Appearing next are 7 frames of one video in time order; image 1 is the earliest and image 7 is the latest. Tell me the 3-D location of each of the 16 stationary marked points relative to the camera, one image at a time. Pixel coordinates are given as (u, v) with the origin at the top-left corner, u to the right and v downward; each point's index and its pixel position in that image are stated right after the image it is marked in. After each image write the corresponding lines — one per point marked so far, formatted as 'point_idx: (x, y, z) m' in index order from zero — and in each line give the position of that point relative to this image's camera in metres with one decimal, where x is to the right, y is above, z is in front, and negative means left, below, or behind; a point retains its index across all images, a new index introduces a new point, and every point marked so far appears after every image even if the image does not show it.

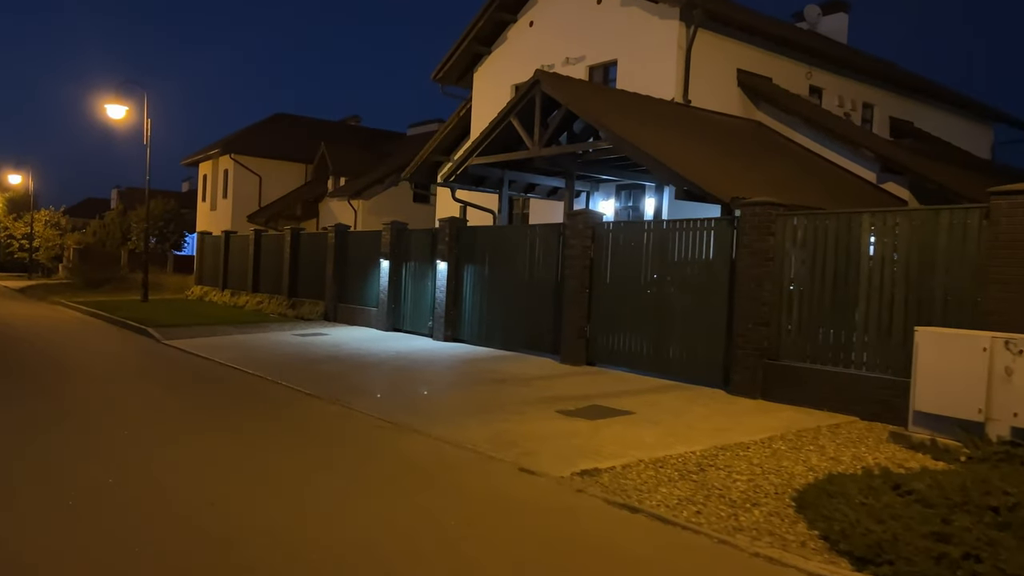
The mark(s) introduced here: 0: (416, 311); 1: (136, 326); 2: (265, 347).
0: (-2.1, -0.5, +17.2) m
1: (-8.7, -0.9, +18.8) m
2: (-4.7, -1.1, +15.4) m
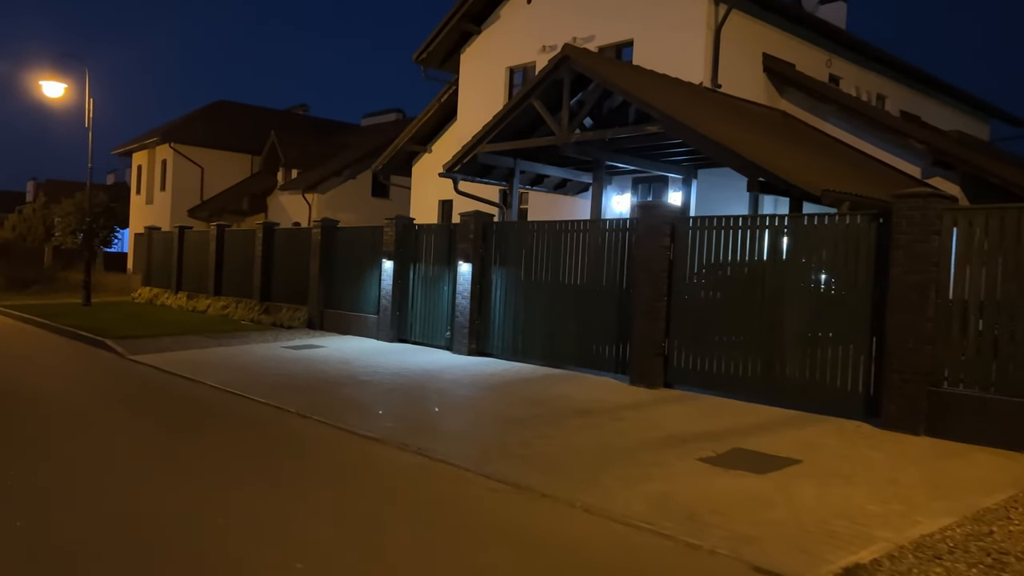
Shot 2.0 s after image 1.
0: (-1.6, -0.6, +15.0) m
1: (-8.3, -0.9, +16.0) m
2: (-4.0, -1.2, +13.0) m
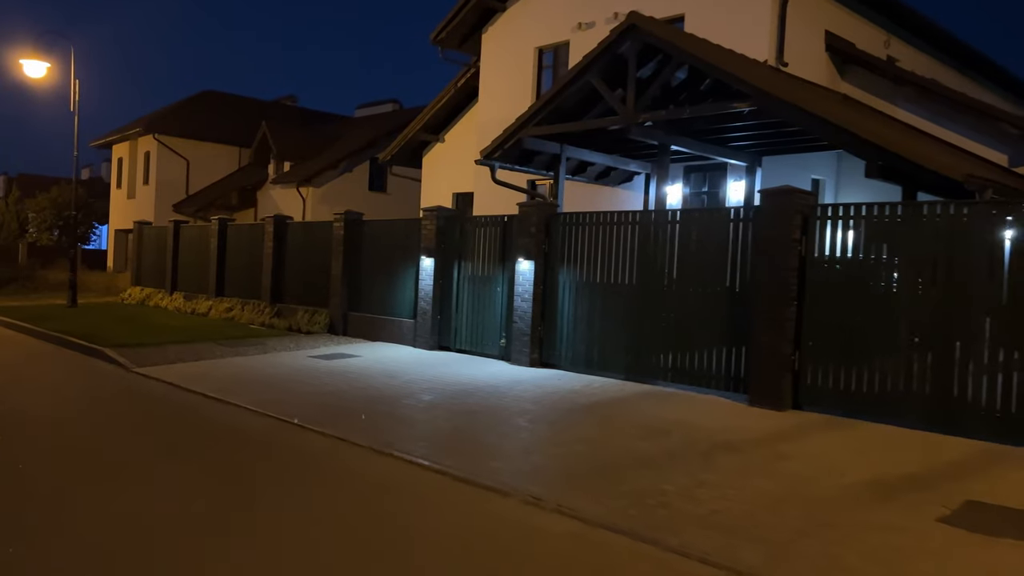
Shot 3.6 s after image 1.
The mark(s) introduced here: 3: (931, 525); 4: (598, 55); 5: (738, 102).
0: (-0.6, -0.6, +13.1) m
1: (-7.4, -1.0, +14.0) m
2: (-3.0, -1.2, +11.0) m
3: (+2.8, -1.6, +5.4) m
4: (+1.5, +4.0, +13.9) m
5: (+3.5, +2.8, +12.4) m
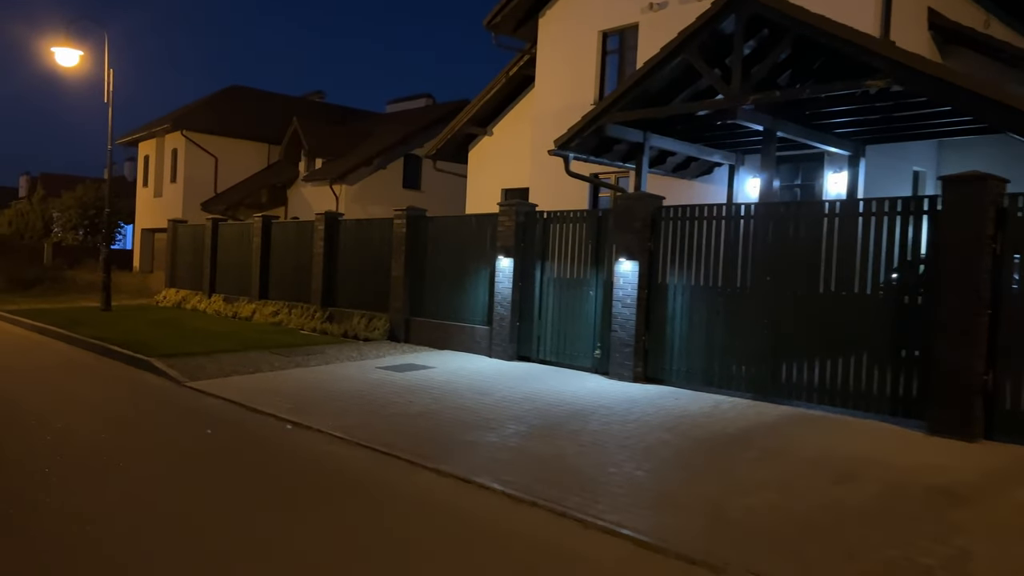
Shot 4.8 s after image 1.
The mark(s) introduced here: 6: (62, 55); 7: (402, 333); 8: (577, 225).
0: (+0.7, -0.7, +11.7) m
1: (-6.0, -1.0, +12.7) m
2: (-1.7, -1.3, +9.7) m
3: (+4.0, -1.6, +3.9) m
4: (+2.8, +3.9, +12.4) m
5: (+4.8, +2.8, +10.9) m
6: (-10.8, +5.6, +19.6) m
7: (-2.0, -0.8, +14.6) m
8: (+0.9, +0.9, +11.6) m
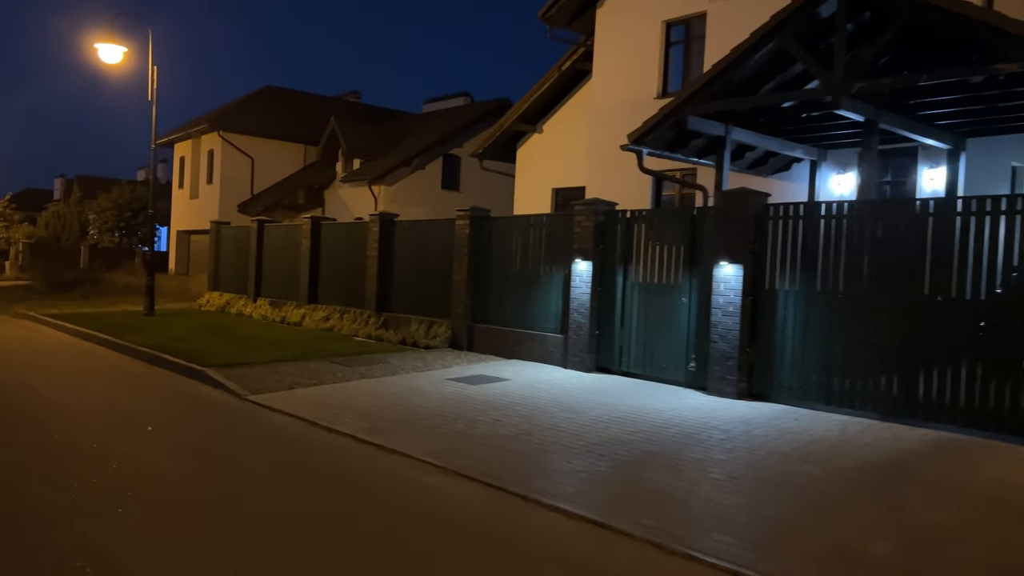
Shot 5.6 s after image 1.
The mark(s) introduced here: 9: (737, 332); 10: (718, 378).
0: (+1.8, -0.7, +10.8) m
1: (-4.9, -1.1, +11.9) m
2: (-0.7, -1.4, +8.8) m
3: (+4.8, -1.7, +2.9) m
4: (+3.9, +3.8, +11.4) m
5: (+5.9, +2.7, +9.9) m
6: (-9.5, +5.5, +19.0) m
7: (-0.8, -0.9, +13.7) m
8: (+2.0, +0.8, +10.7) m
9: (+2.6, -0.5, +9.6) m
10: (+2.5, -1.0, +9.7) m
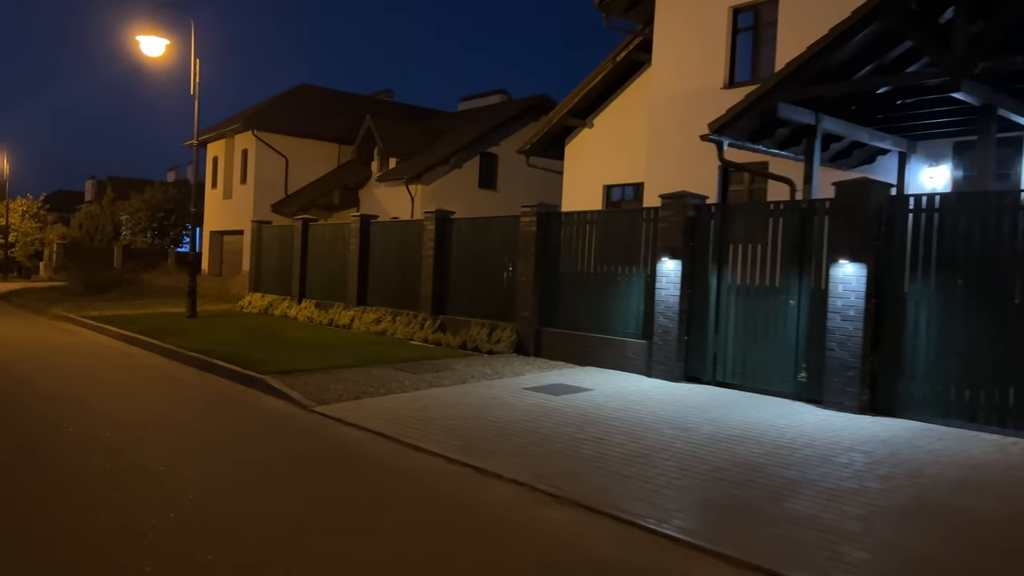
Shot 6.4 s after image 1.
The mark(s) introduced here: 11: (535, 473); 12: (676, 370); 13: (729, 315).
0: (+2.9, -0.8, +9.8) m
1: (-3.8, -1.1, +11.1) m
2: (+0.3, -1.4, +7.9) m
3: (+5.6, -1.7, +1.8) m
4: (+5.0, +3.8, +10.3) m
5: (+6.9, +2.7, +8.8) m
6: (-8.2, +5.5, +18.3) m
7: (+0.3, -0.9, +12.8) m
8: (+3.1, +0.8, +9.7) m
9: (+3.6, -0.5, +8.6) m
10: (+3.5, -1.1, +8.7) m
11: (+0.1, -1.5, +6.6) m
12: (+2.1, -1.0, +10.5) m
13: (+2.7, -0.3, +10.0) m
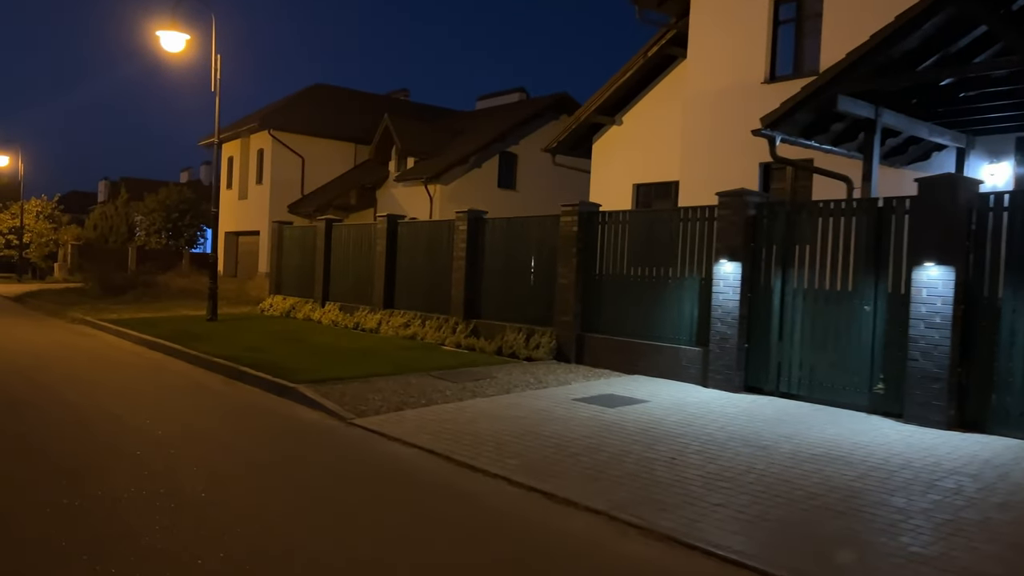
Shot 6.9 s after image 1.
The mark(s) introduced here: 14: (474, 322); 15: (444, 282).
0: (+3.4, -0.8, +9.1) m
1: (-3.2, -1.2, +10.6) m
2: (+0.9, -1.4, +7.2) m
3: (+6.1, -1.7, +1.1) m
4: (+5.6, +3.8, +9.7) m
5: (+7.4, +2.6, +8.1) m
6: (-7.5, +5.4, +17.8) m
7: (+0.9, -1.0, +12.2) m
8: (+3.6, +0.8, +9.0) m
9: (+4.2, -0.6, +7.9) m
10: (+4.0, -1.1, +8.1) m
11: (+0.7, -1.5, +5.9) m
12: (+2.7, -1.1, +9.8) m
13: (+3.3, -0.4, +9.4) m
14: (-0.7, -0.6, +14.1) m
15: (-1.3, +0.1, +15.2) m
